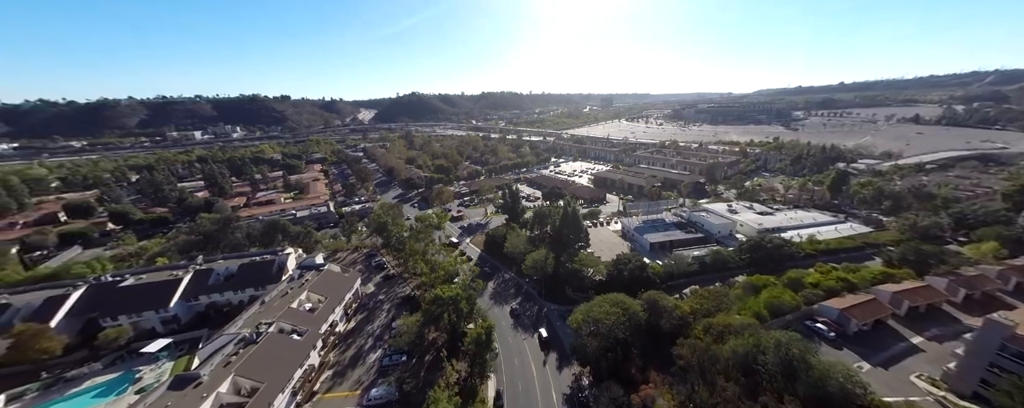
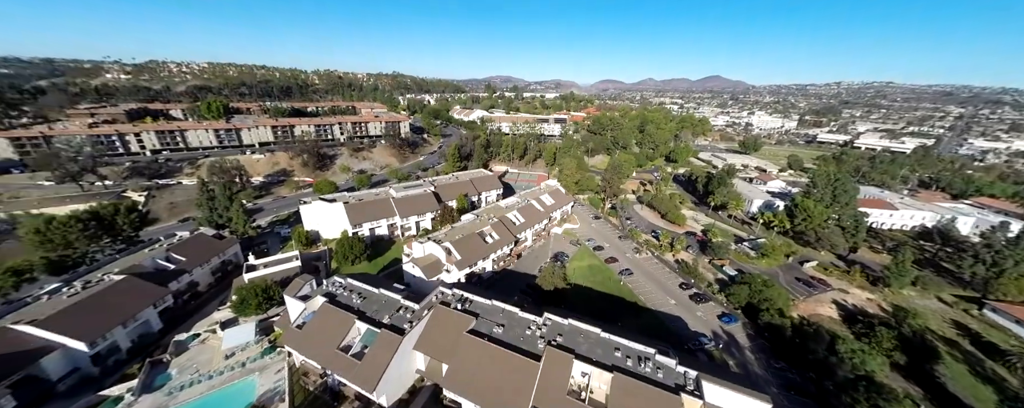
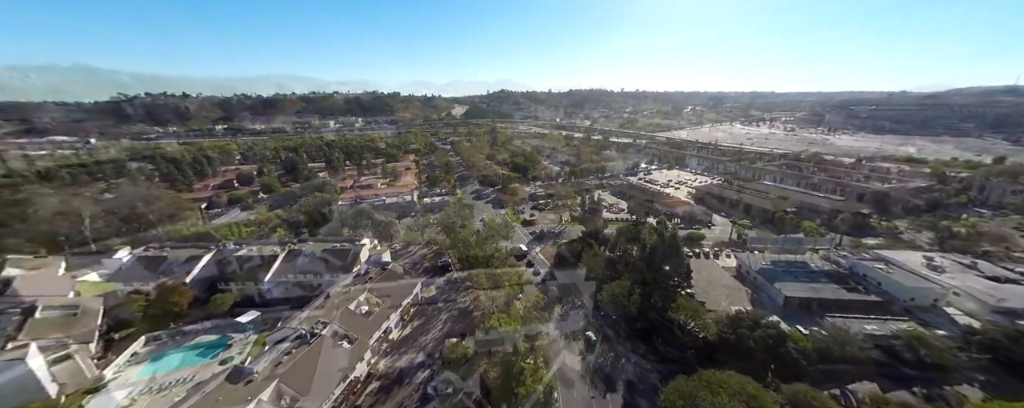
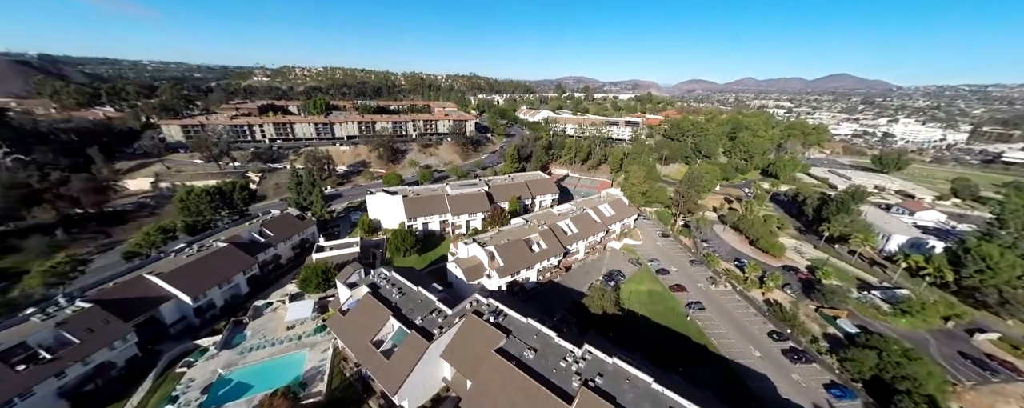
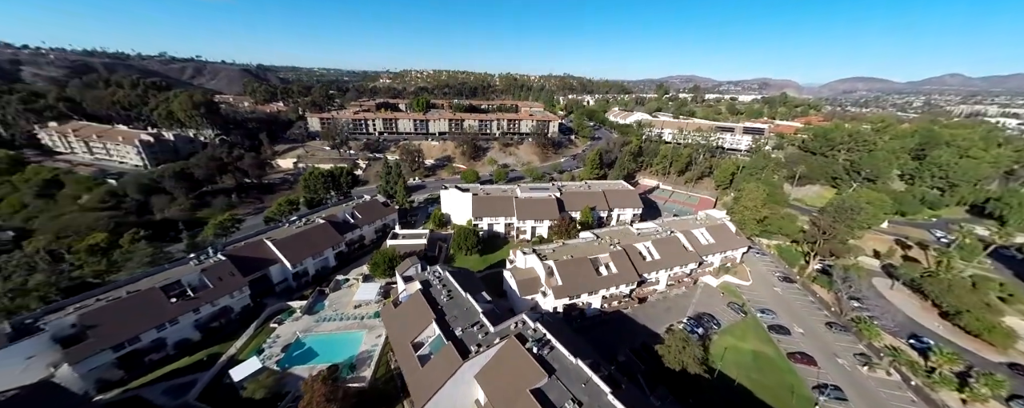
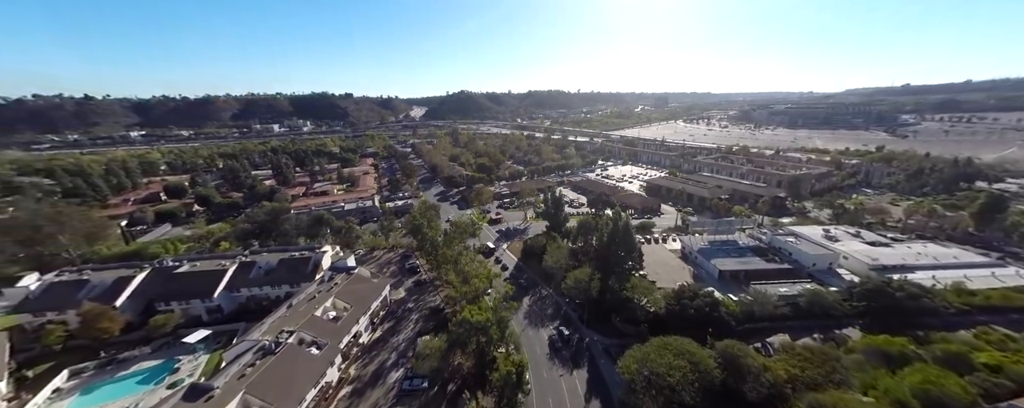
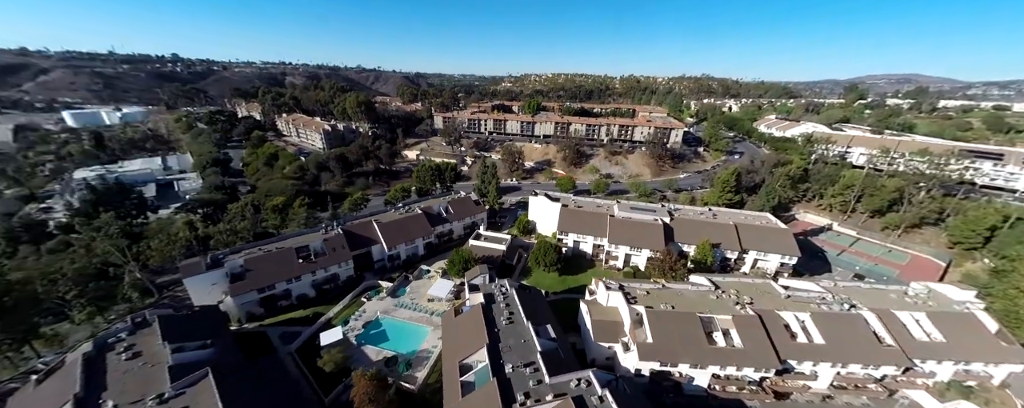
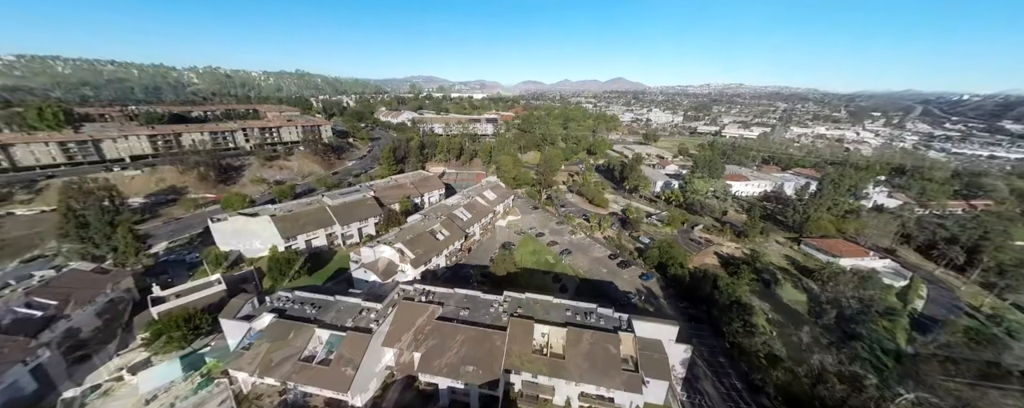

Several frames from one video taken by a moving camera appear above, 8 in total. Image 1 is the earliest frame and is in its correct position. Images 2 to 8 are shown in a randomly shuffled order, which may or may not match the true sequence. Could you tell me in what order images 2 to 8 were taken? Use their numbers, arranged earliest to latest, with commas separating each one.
6, 3, 8, 2, 4, 5, 7
